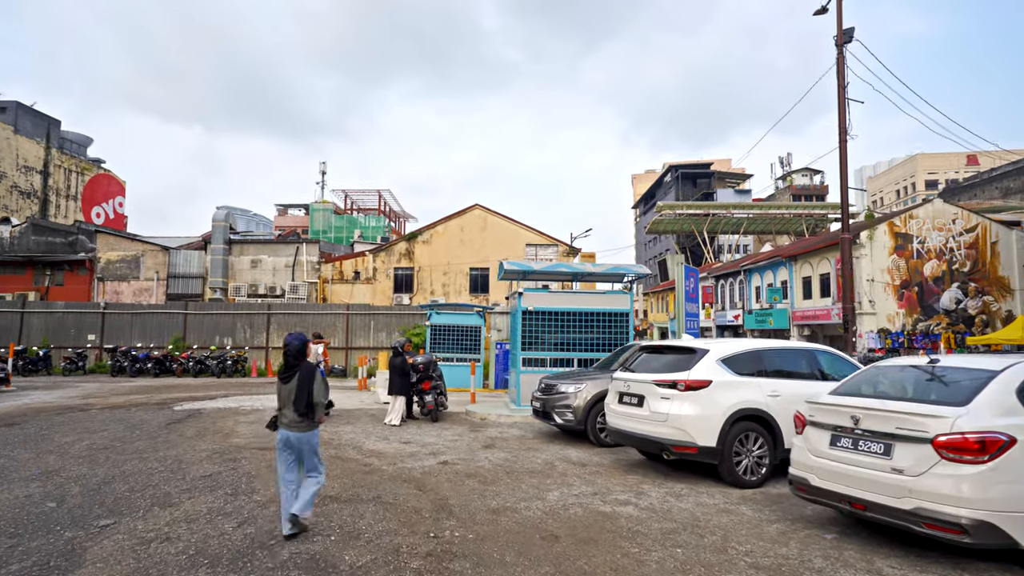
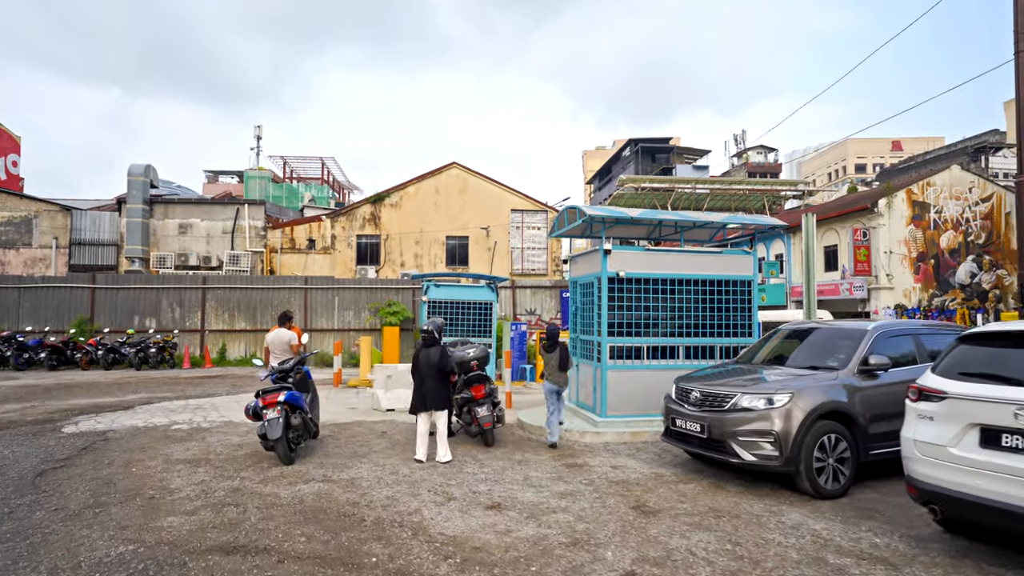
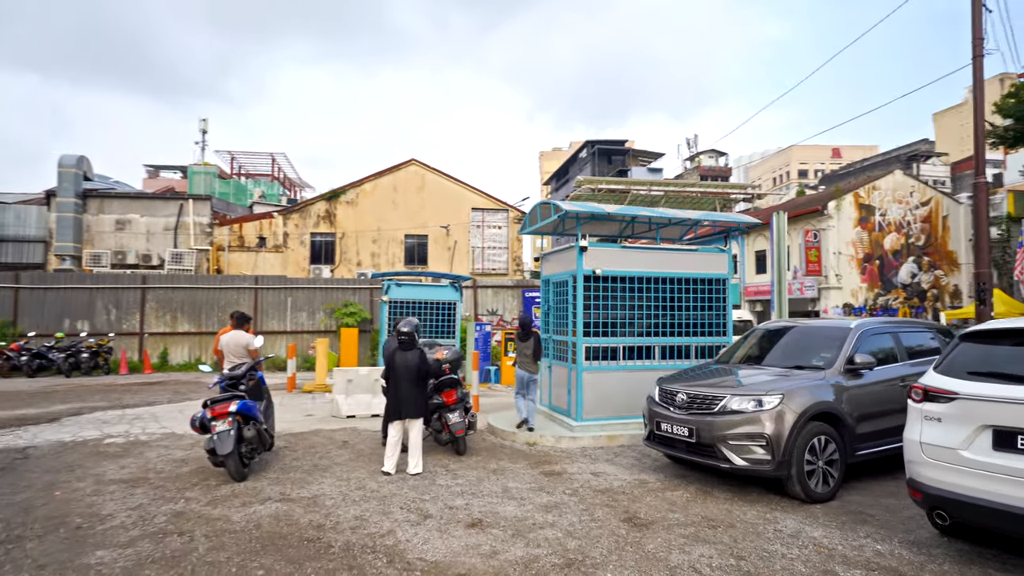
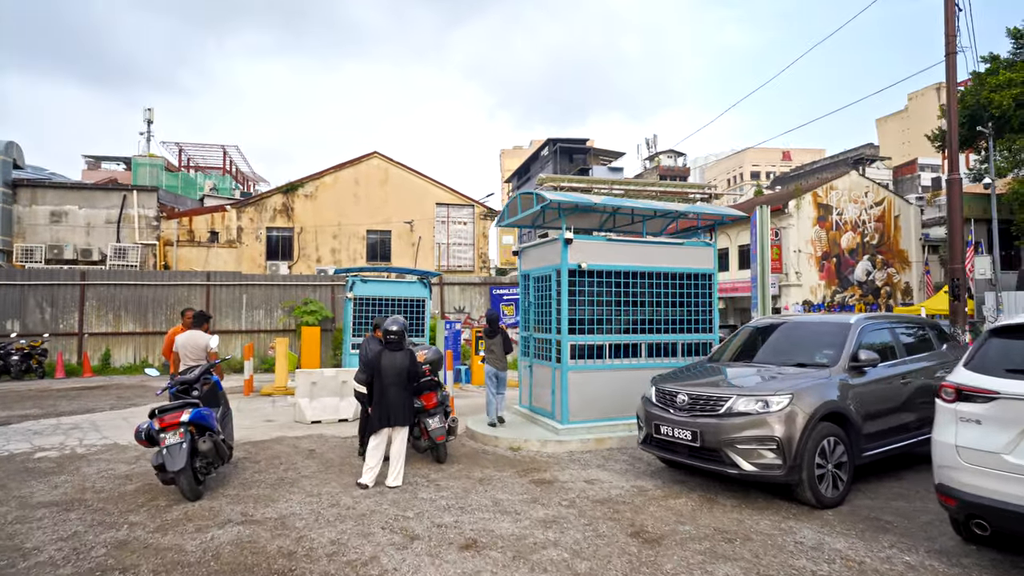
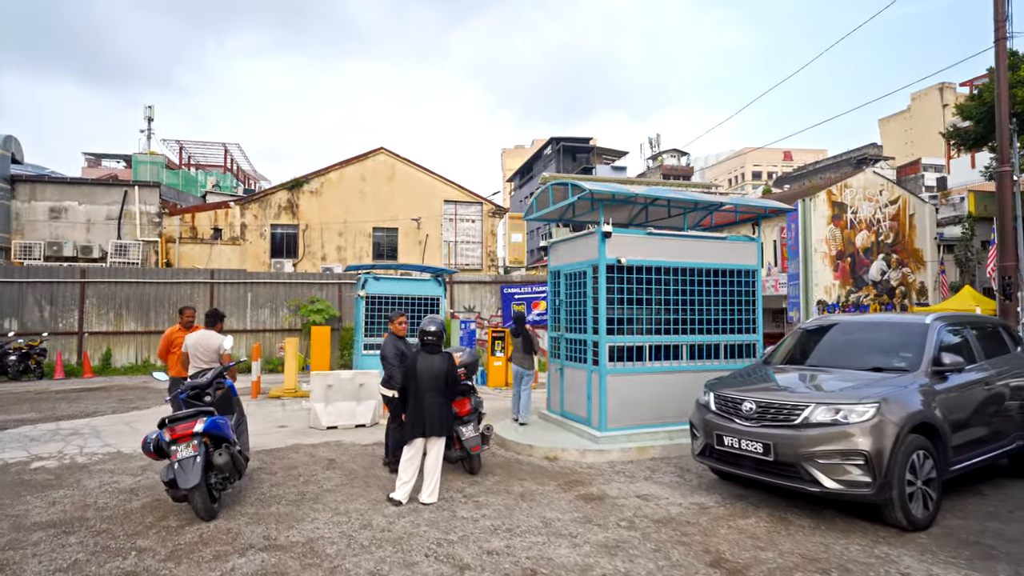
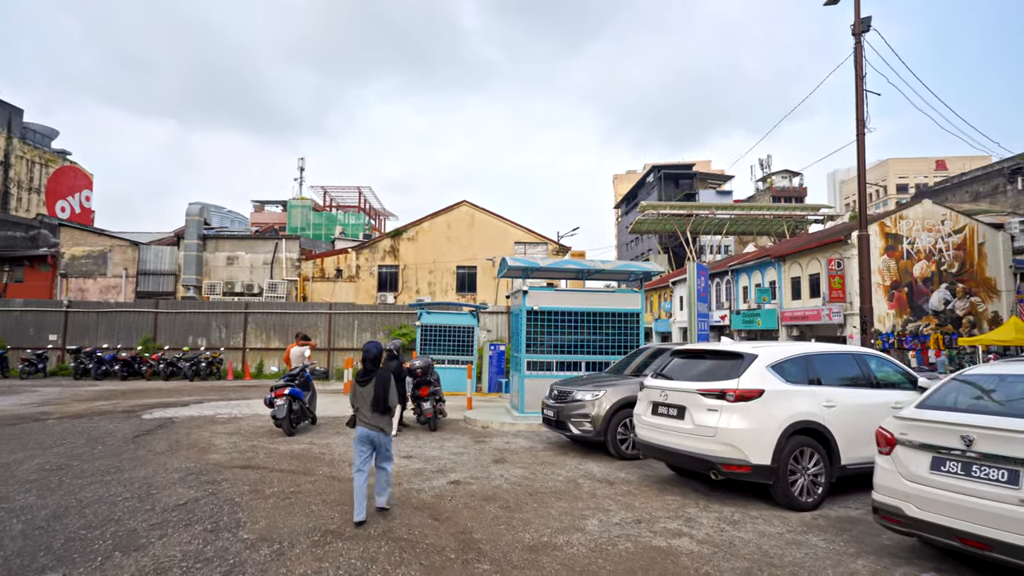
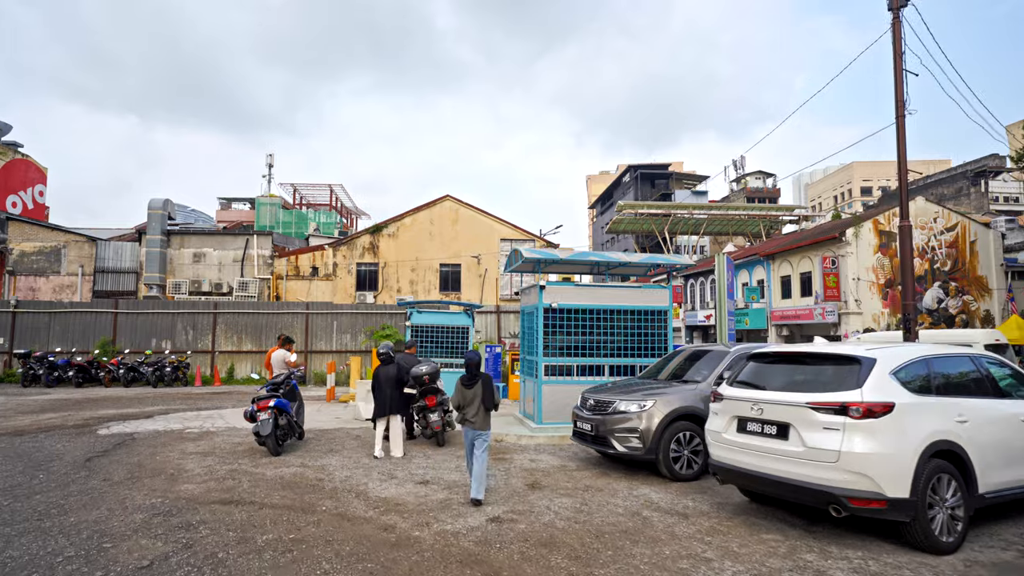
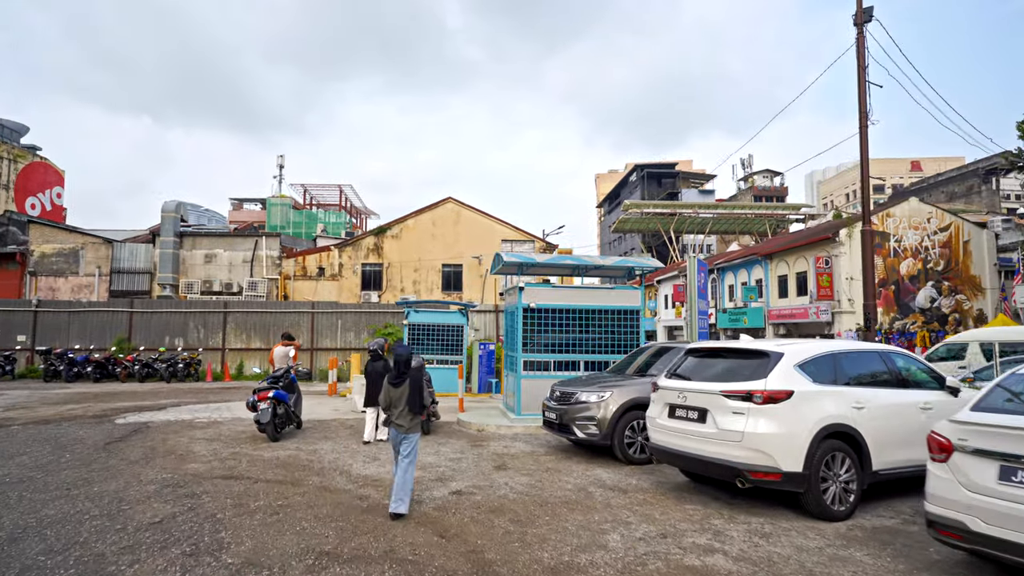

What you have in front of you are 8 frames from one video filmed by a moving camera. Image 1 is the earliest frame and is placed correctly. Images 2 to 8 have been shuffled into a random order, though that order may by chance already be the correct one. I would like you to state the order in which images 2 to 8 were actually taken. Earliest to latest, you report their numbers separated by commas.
6, 8, 7, 2, 3, 4, 5
